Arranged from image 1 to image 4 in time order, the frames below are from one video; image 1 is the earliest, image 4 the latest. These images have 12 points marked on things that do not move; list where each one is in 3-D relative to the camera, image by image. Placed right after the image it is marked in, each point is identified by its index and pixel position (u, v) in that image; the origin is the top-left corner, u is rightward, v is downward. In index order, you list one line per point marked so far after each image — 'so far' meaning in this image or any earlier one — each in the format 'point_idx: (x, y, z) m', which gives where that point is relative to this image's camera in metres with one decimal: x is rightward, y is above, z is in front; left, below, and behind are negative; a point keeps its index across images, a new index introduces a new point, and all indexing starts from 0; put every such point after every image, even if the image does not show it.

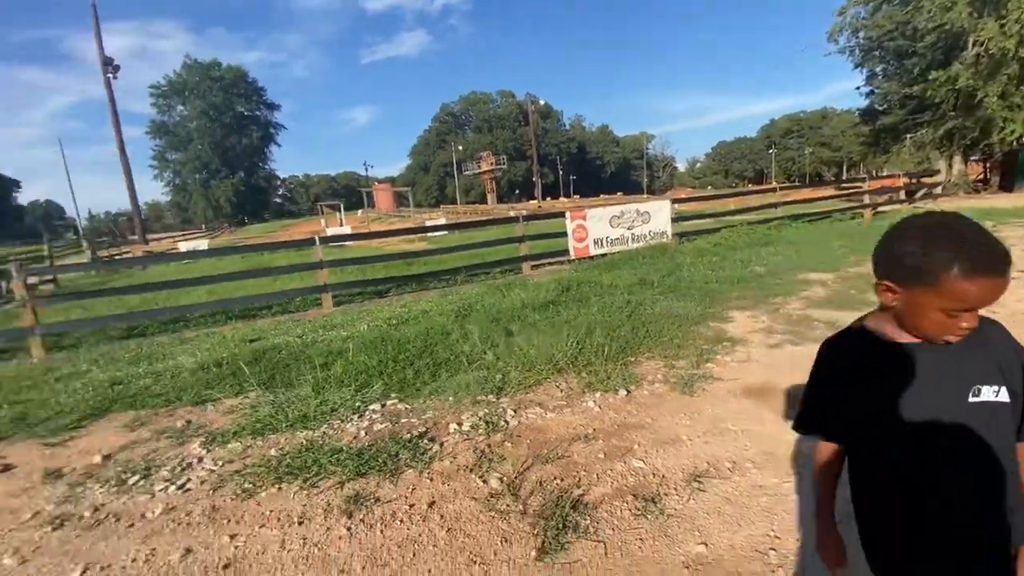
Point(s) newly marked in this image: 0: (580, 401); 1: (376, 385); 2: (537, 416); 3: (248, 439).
0: (+0.5, -0.9, +3.7) m
1: (-1.2, -0.9, +4.3) m
2: (+0.2, -0.9, +3.4) m
3: (-1.9, -1.1, +3.6) m
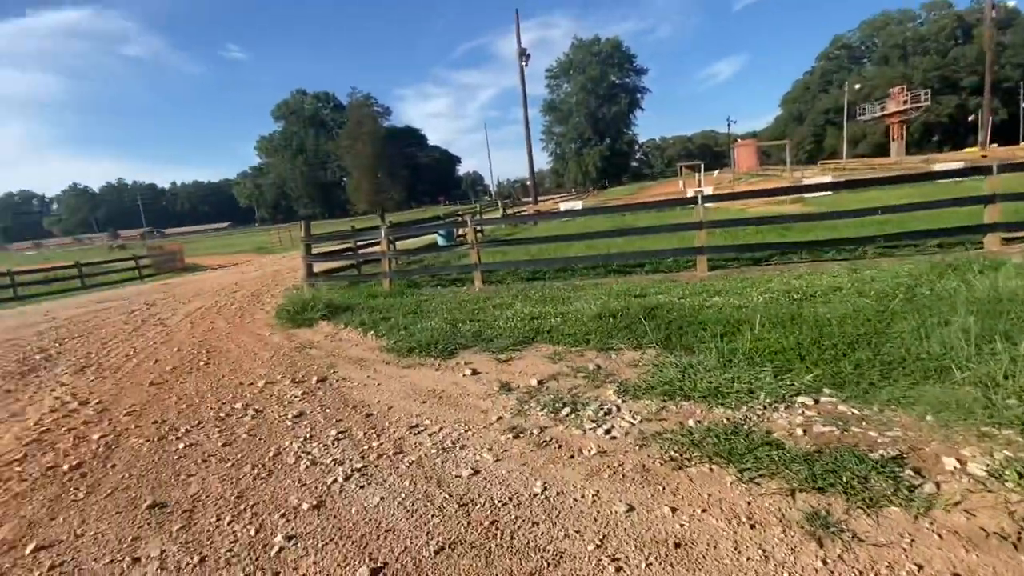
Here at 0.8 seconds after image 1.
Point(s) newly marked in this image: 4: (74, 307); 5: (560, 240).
0: (+3.0, -0.8, +2.0) m
1: (+2.1, -0.6, +3.6) m
2: (+2.6, -0.9, +2.0) m
3: (+1.1, -0.8, +3.5) m
4: (-10.7, -0.5, +11.9) m
5: (+1.1, +1.1, +11.2) m
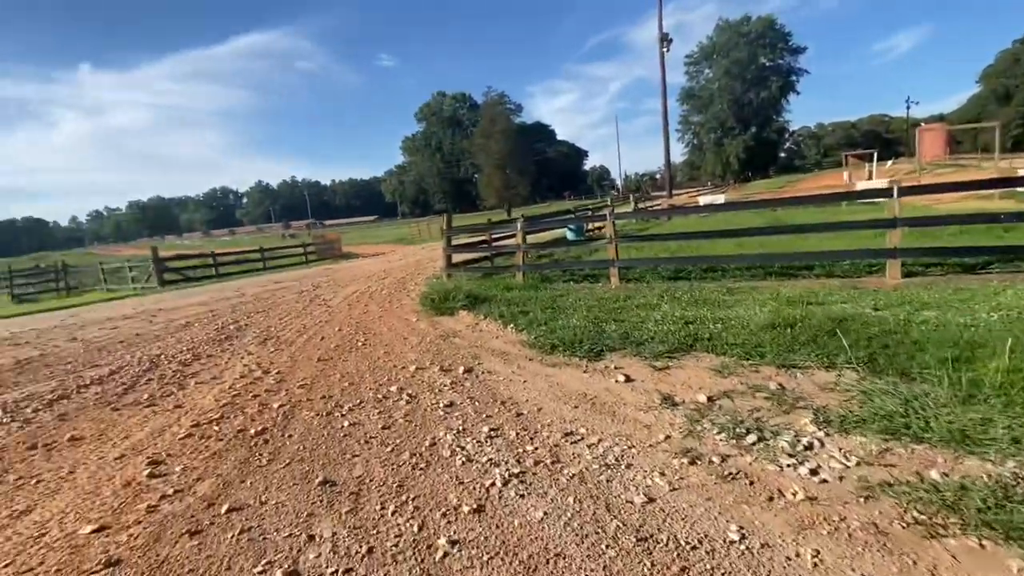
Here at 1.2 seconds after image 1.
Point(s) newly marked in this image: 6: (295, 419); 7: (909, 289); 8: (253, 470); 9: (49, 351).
0: (+3.6, -1.0, +0.9) m
1: (+3.2, -0.7, +2.6) m
2: (+3.3, -1.0, +1.0) m
3: (+2.1, -0.9, +2.8) m
4: (-7.2, +0.1, +13.8) m
5: (+4.1, +1.1, +10.2) m
6: (-1.8, -1.1, +4.0) m
7: (+5.4, 0.0, +6.6) m
8: (-1.7, -1.2, +3.2) m
9: (-7.1, -1.0, +7.5) m
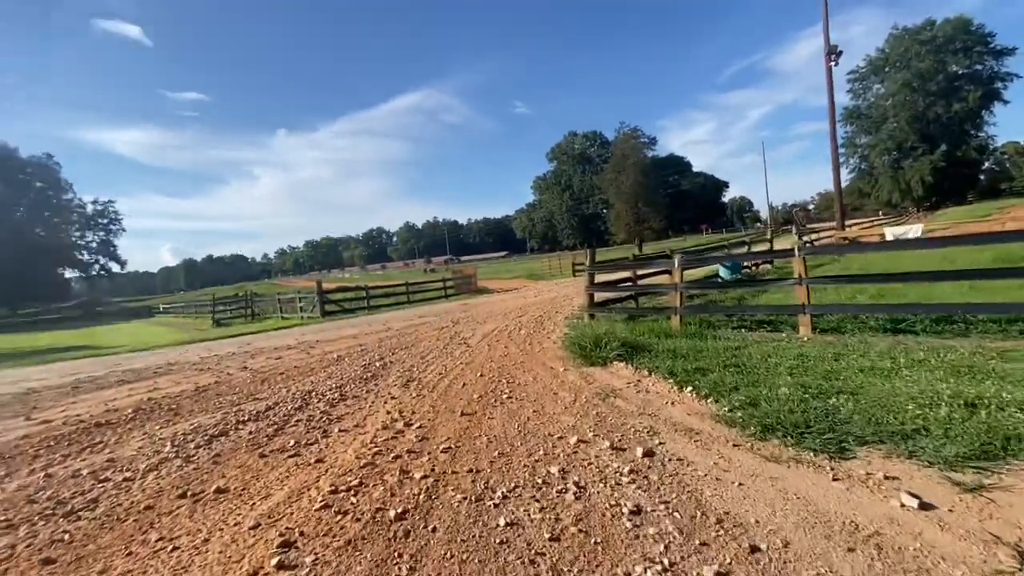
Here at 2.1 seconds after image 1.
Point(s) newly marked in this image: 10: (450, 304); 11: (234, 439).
0: (+3.9, -1.2, -1.2) m
1: (+4.0, -1.0, +0.7) m
2: (+3.6, -1.2, -0.9) m
3: (+3.0, -1.2, +1.1) m
4: (-3.2, -0.9, +14.2) m
5: (+6.9, +0.2, +7.9) m
6: (-0.5, -1.4, +3.3) m
7: (+7.1, -0.7, +4.0) m
8: (-0.6, -1.5, +2.5) m
9: (-4.8, -1.5, +8.0) m
10: (-2.3, -0.6, +17.8) m
11: (-2.9, -1.6, +5.1) m
